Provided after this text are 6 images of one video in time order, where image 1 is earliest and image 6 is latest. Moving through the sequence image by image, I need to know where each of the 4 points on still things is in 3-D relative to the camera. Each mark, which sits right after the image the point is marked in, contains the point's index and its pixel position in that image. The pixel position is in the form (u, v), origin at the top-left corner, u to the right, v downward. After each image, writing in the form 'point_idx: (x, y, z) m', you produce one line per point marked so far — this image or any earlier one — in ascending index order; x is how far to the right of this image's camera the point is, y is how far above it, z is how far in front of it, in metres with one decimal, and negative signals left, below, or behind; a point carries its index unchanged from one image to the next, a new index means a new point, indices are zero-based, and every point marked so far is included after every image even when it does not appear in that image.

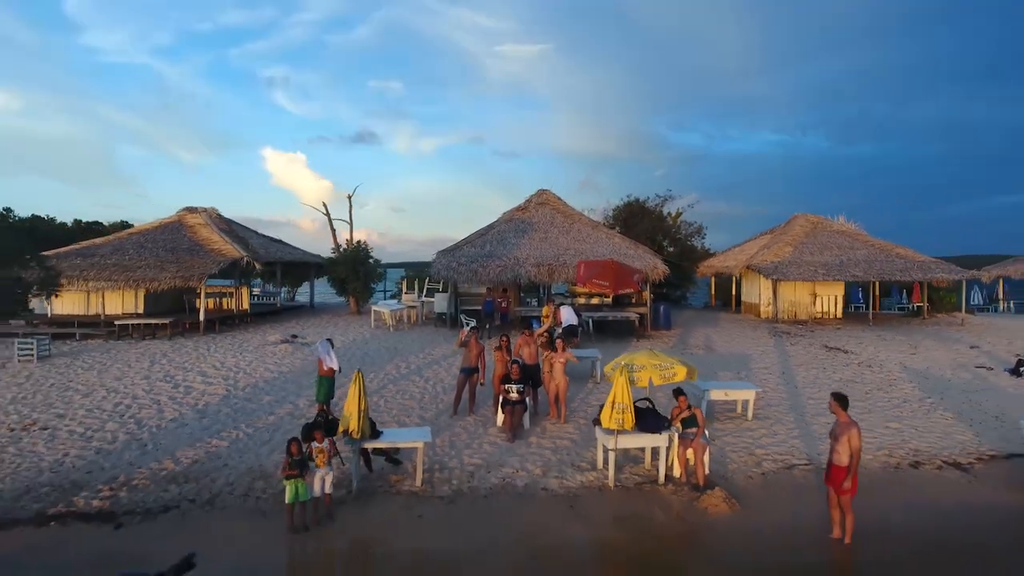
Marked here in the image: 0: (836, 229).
0: (+8.6, +1.6, +14.3) m
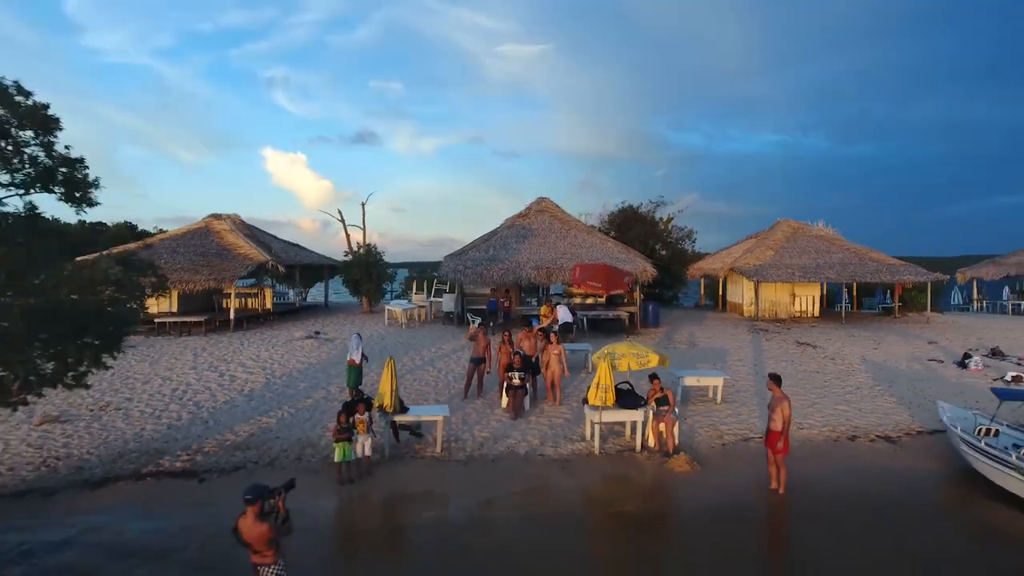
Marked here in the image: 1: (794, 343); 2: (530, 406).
0: (+8.6, +1.6, +15.3) m
1: (+5.7, -1.1, +10.8) m
2: (+0.2, -1.6, +7.2) m
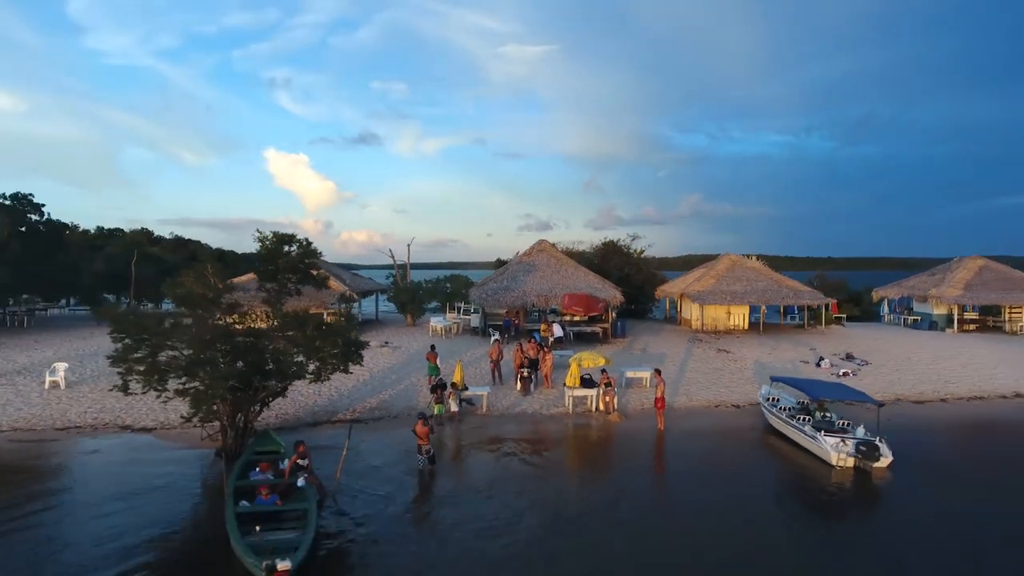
0: (+8.9, +0.9, +20.1) m
1: (+5.9, -1.8, +15.6) m
2: (+0.5, -2.3, +12.1) m
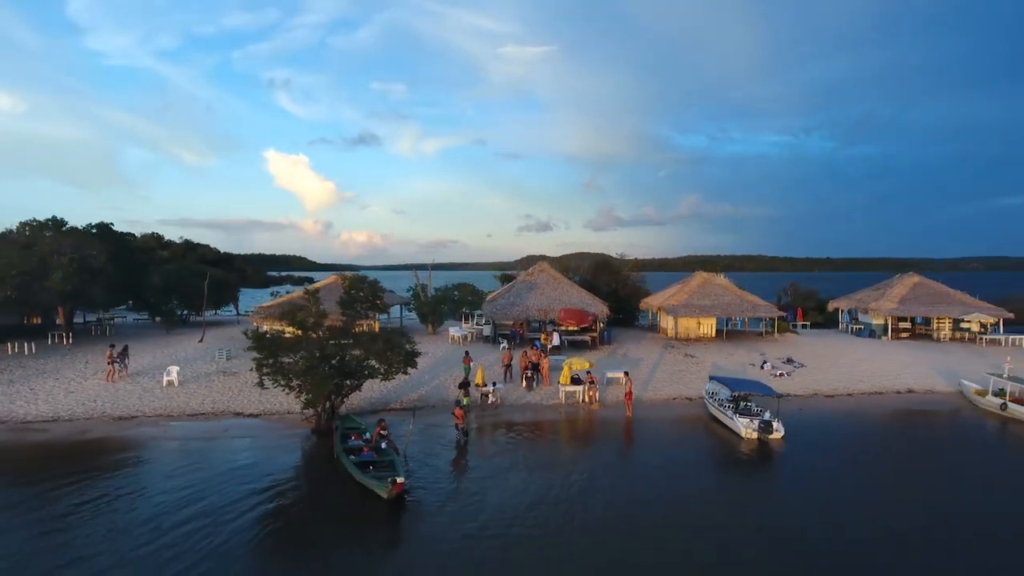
0: (+9.1, +0.3, +23.8) m
1: (+6.1, -2.4, +19.2) m
2: (+0.7, -2.9, +15.7) m
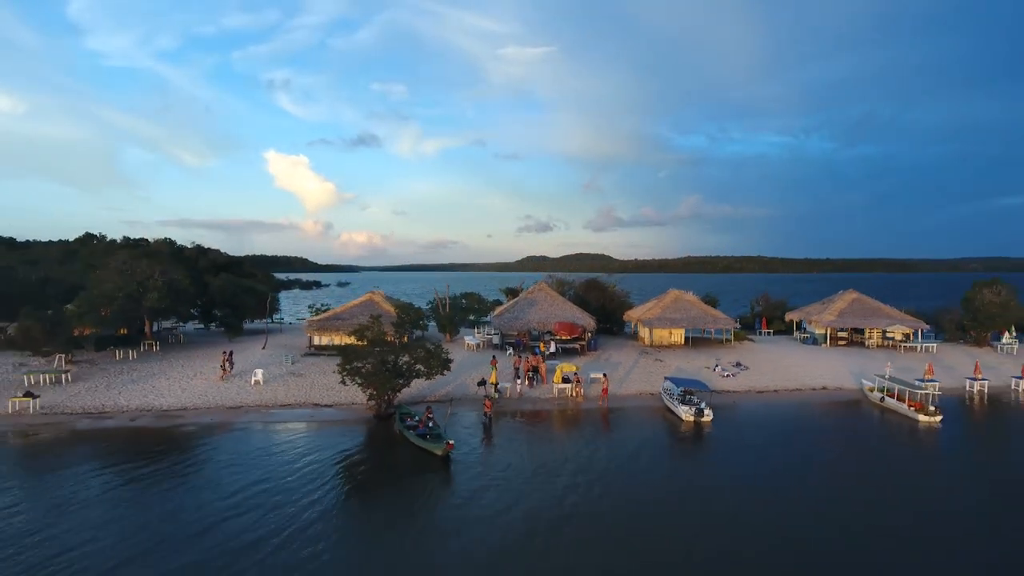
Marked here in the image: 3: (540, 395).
0: (+9.3, -0.5, +28.5) m
1: (+6.3, -3.2, +24.0) m
2: (+0.9, -3.7, +20.4) m
3: (+1.0, -3.9, +19.4) m
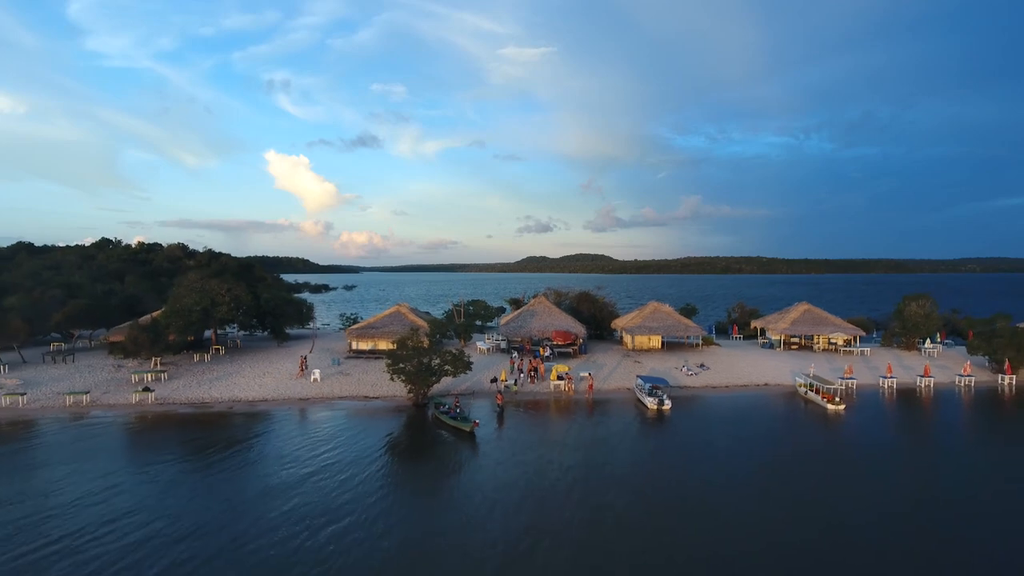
0: (+9.6, -1.3, +33.7) m
1: (+6.6, -4.0, +29.2) m
2: (+1.2, -4.4, +25.6) m
3: (+1.3, -4.7, +24.6) m
